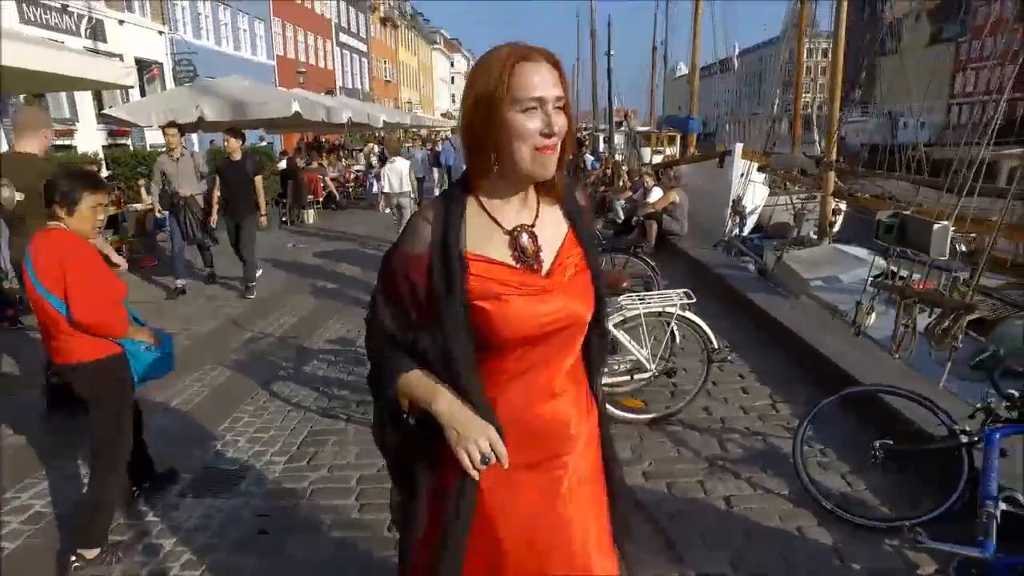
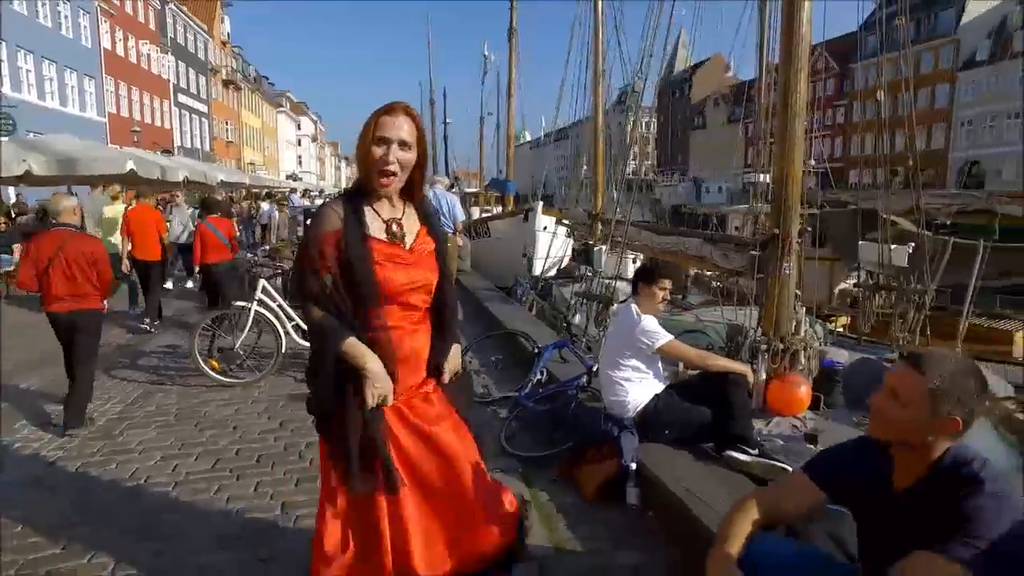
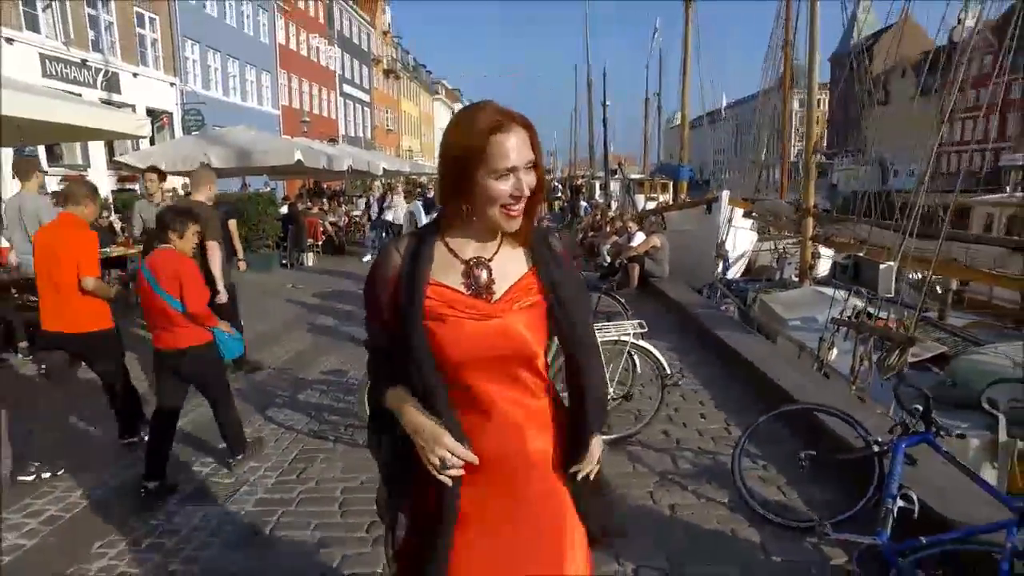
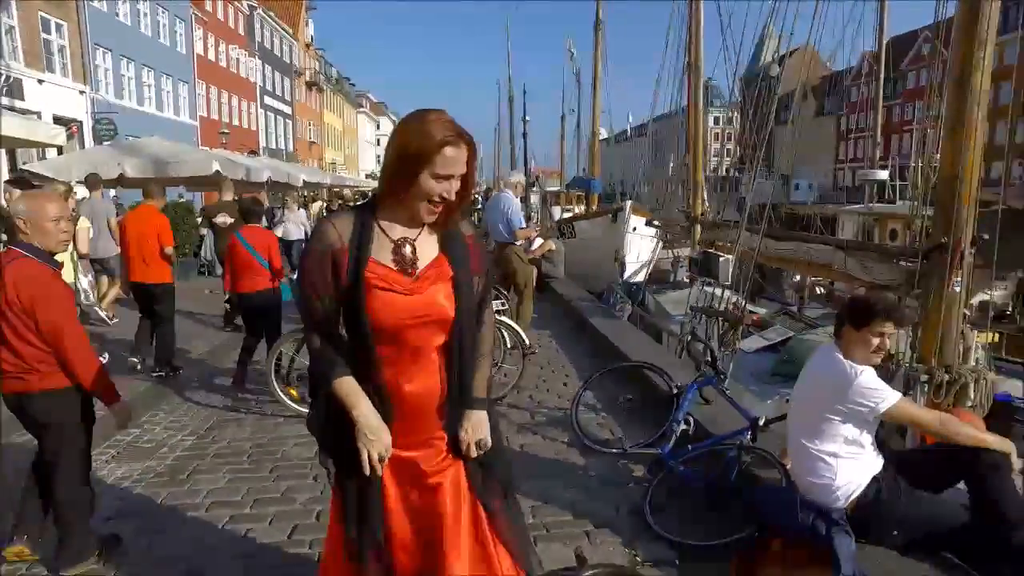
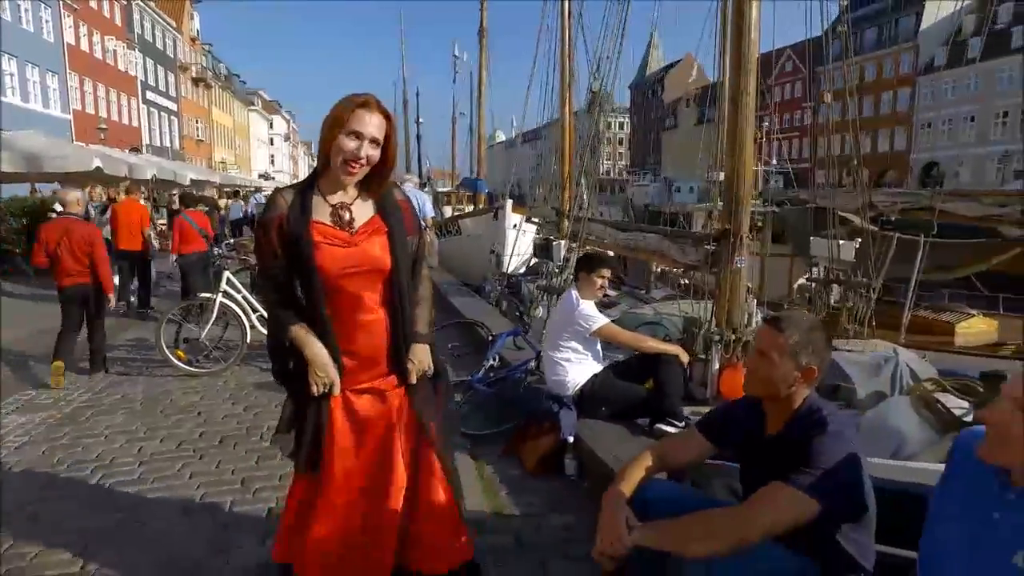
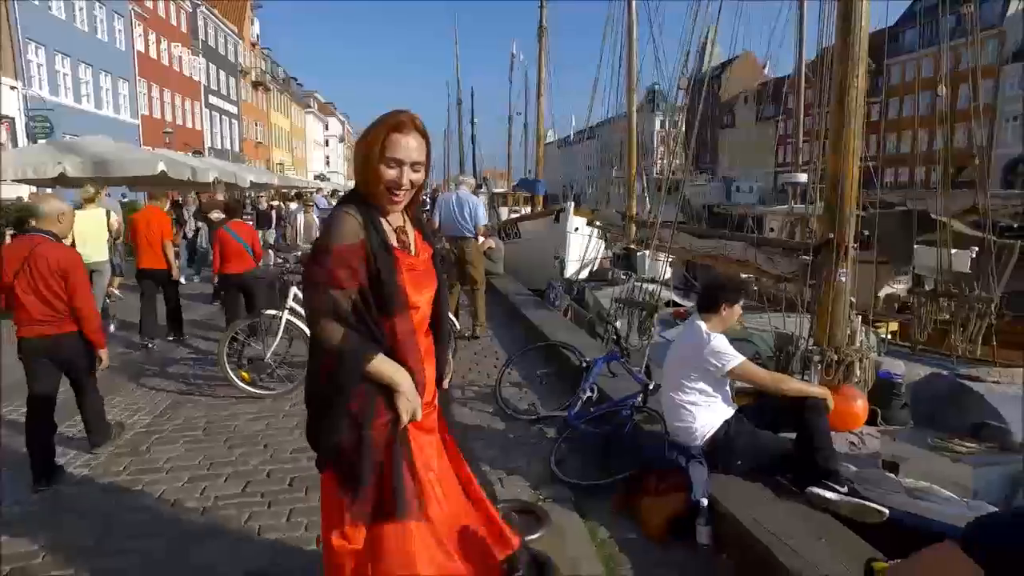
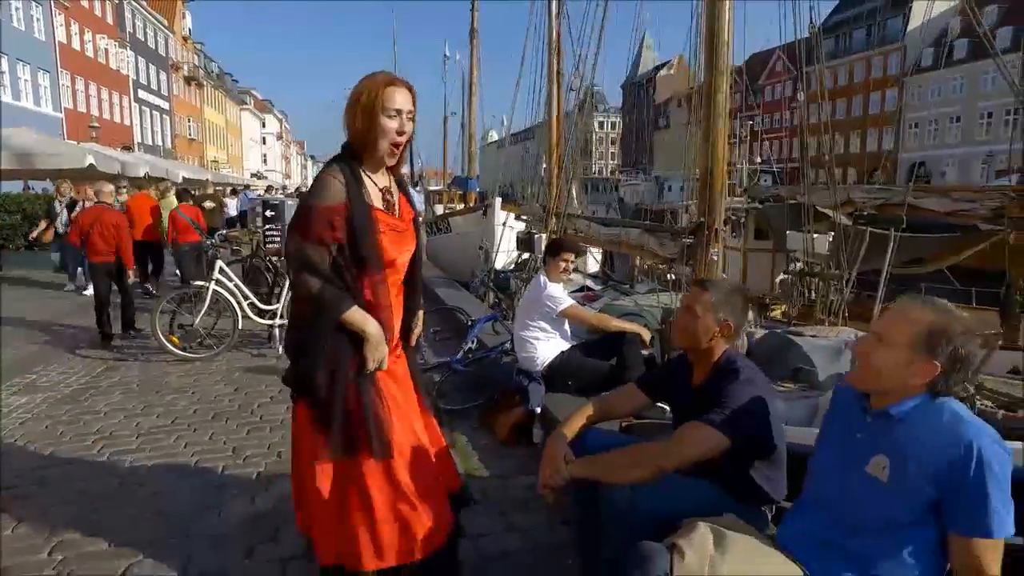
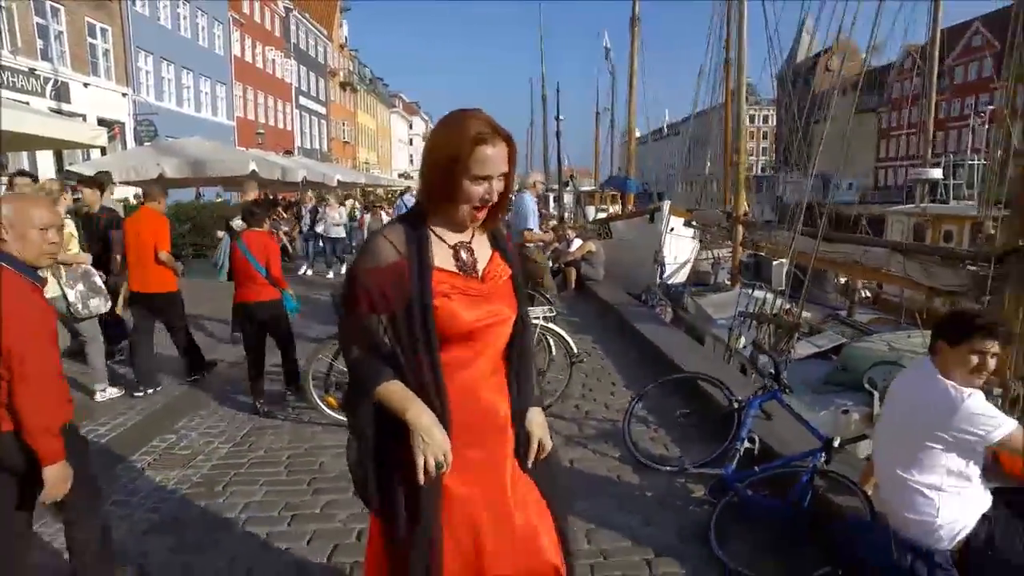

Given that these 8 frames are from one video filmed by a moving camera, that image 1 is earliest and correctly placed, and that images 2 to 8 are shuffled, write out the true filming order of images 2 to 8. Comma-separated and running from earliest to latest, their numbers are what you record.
3, 8, 4, 6, 2, 5, 7
